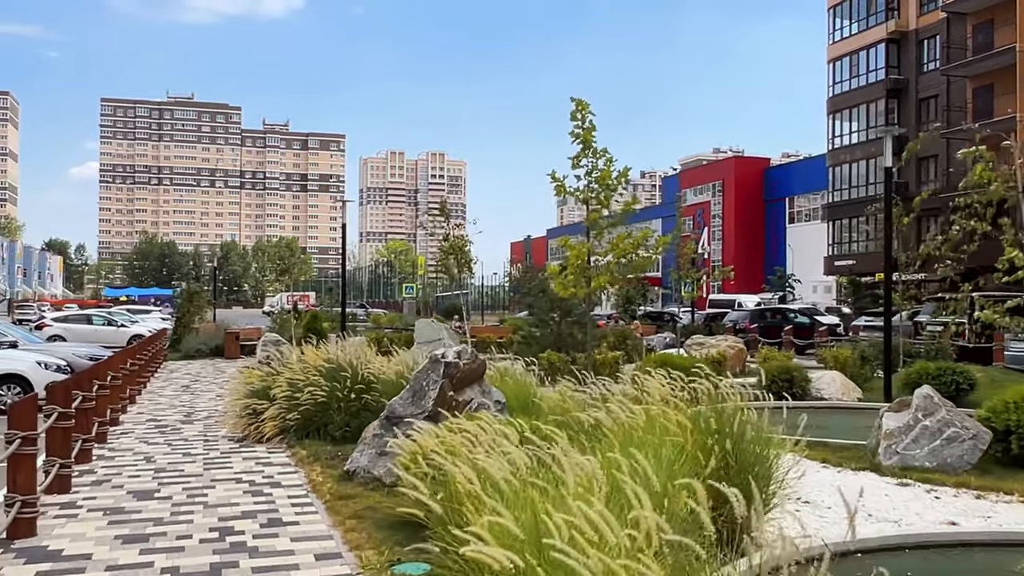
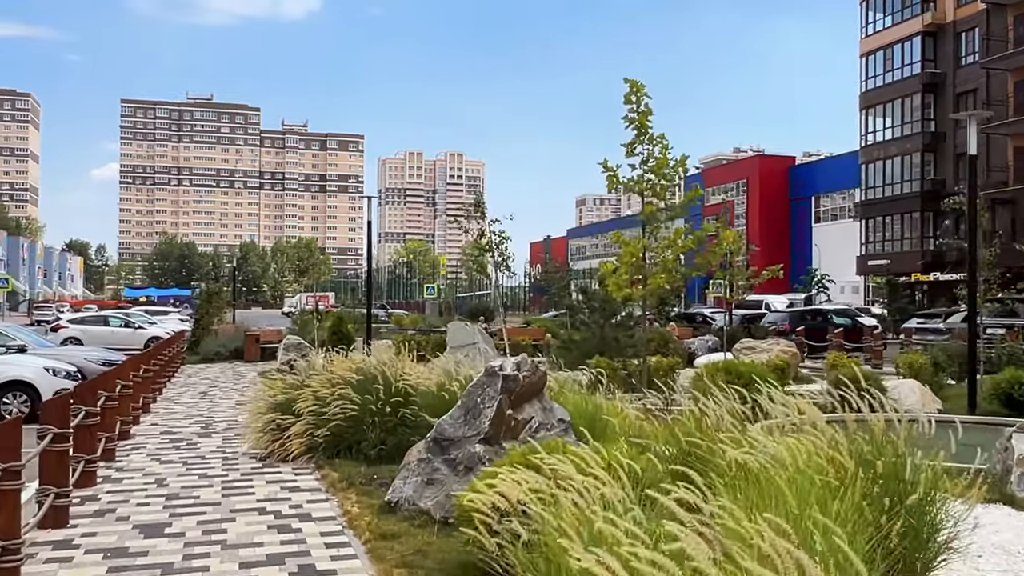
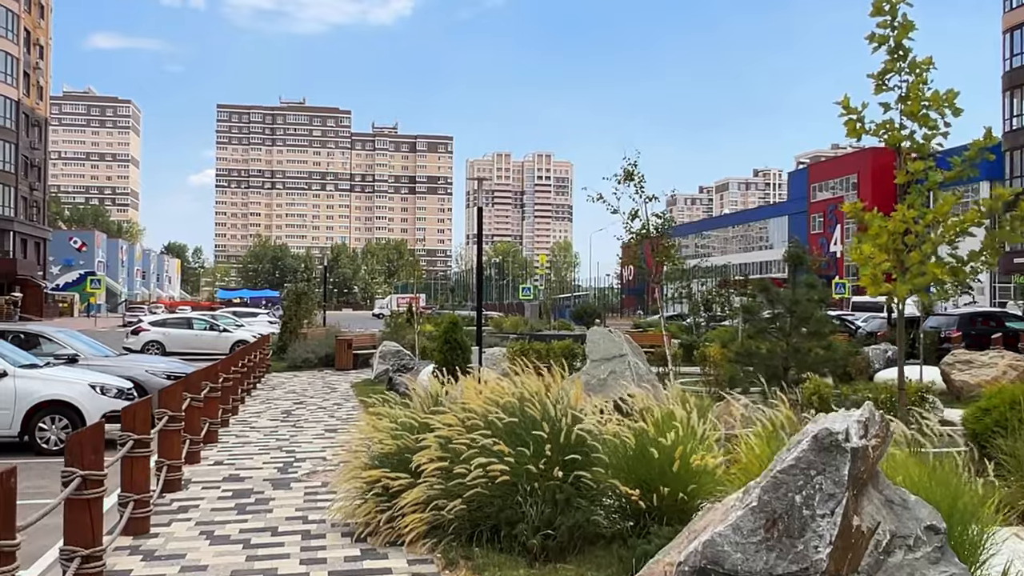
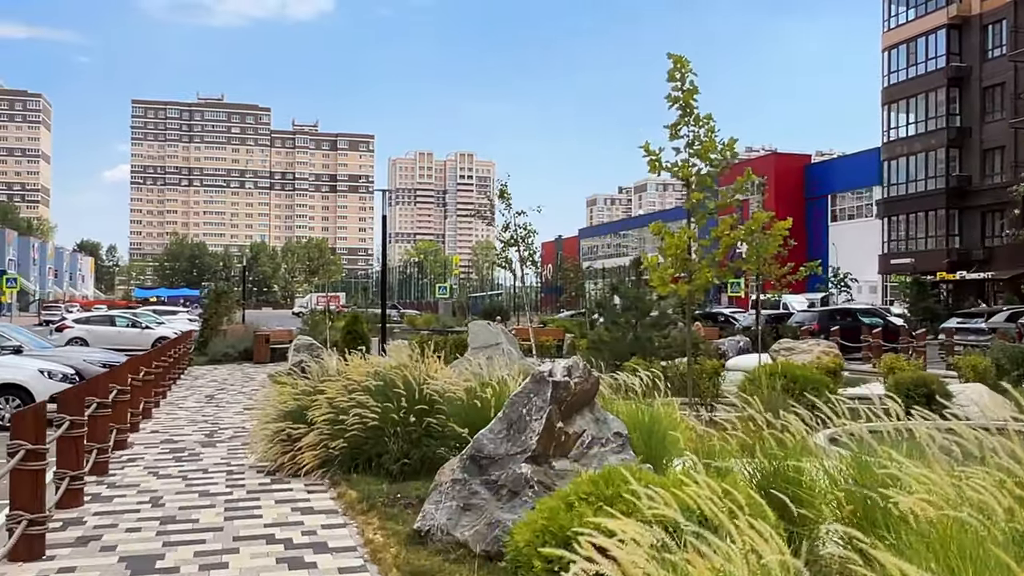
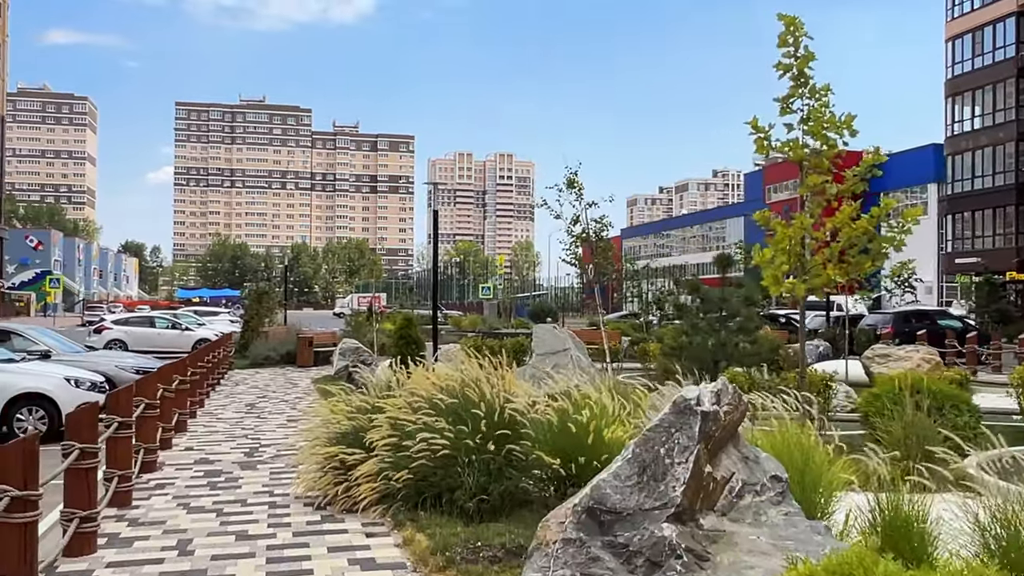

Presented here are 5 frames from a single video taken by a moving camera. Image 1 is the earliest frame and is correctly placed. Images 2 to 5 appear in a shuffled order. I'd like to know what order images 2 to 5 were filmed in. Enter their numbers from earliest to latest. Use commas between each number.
2, 4, 5, 3
